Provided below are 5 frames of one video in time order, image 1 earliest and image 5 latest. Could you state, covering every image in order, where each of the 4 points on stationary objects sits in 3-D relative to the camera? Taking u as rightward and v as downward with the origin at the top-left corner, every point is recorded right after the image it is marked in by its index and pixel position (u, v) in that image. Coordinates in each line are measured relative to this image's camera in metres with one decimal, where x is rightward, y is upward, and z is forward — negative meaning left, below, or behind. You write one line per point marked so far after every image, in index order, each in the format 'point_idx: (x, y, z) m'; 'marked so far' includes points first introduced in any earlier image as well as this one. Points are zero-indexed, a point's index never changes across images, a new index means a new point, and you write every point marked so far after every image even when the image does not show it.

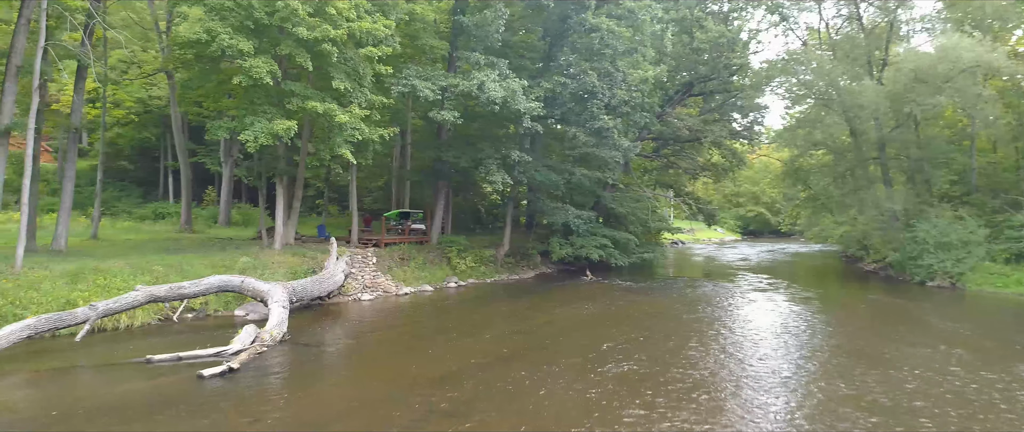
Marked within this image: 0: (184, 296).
0: (-5.7, -1.4, +12.4) m
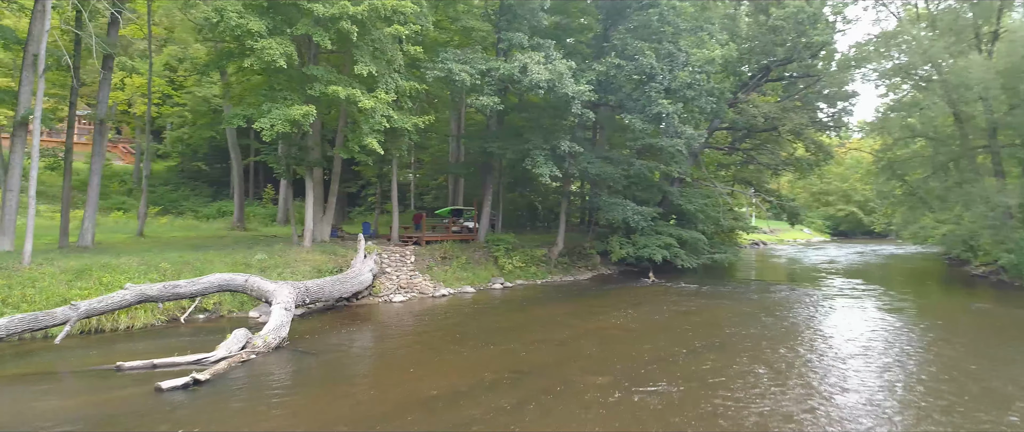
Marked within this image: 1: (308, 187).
0: (-5.3, -1.3, +11.3) m
1: (-4.9, +0.7, +17.3) m
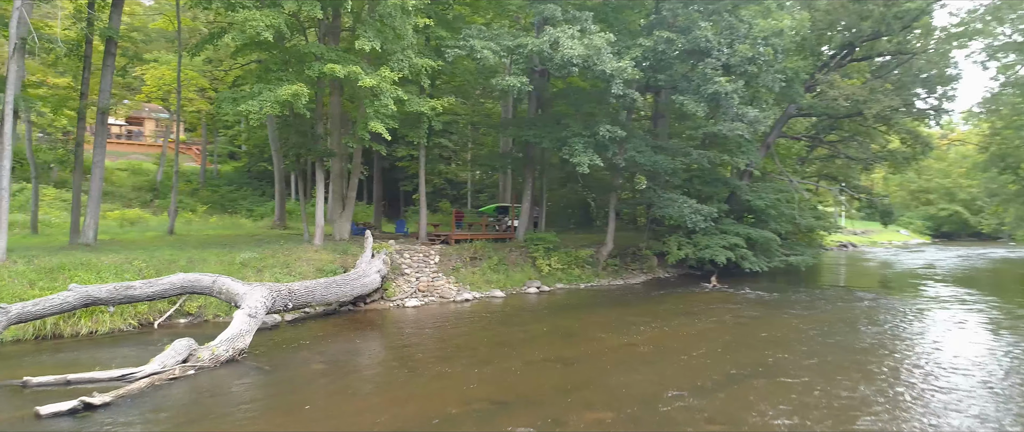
0: (-5.3, -1.1, +9.9) m
1: (-4.2, +0.8, +15.8) m
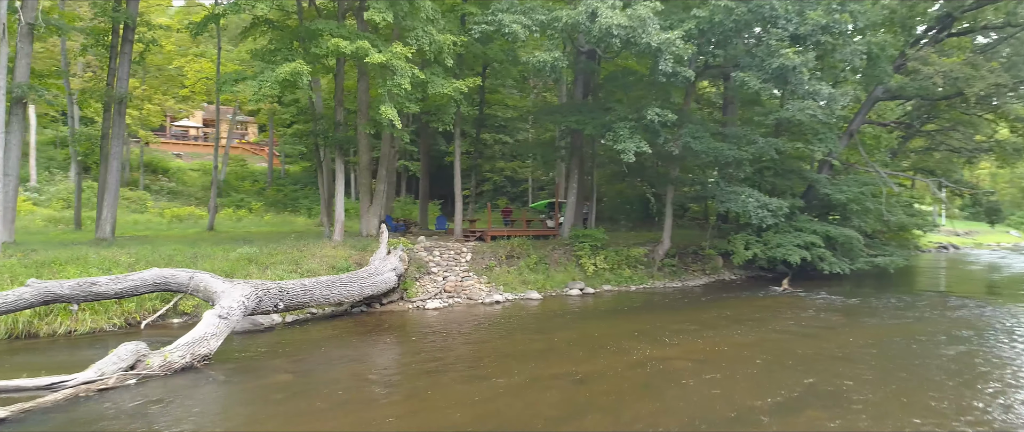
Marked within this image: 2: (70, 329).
0: (-5.2, -1.0, +9.0) m
1: (-3.5, +1.0, +14.7) m
2: (-6.2, -1.6, +10.1) m
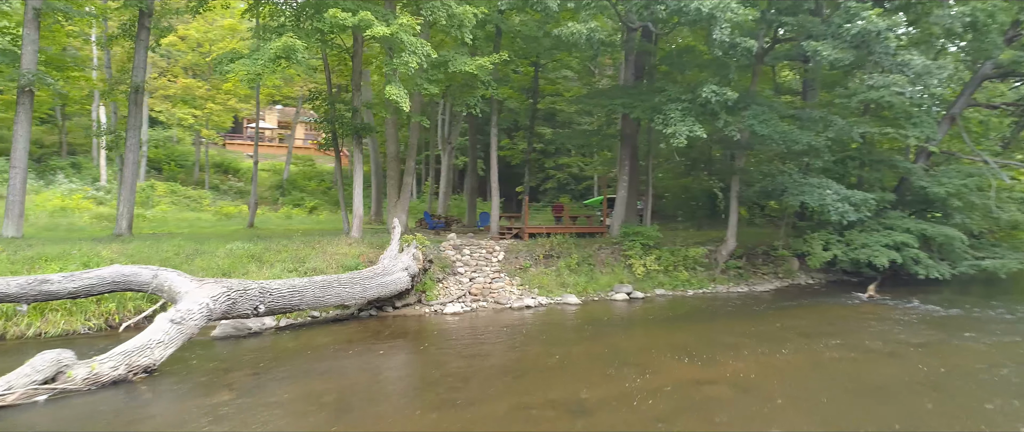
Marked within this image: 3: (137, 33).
0: (-5.1, -0.9, +8.0) m
1: (-2.8, +1.1, +13.5) m
2: (-6.1, -1.5, +9.2) m
3: (-7.3, +3.6, +14.0) m
